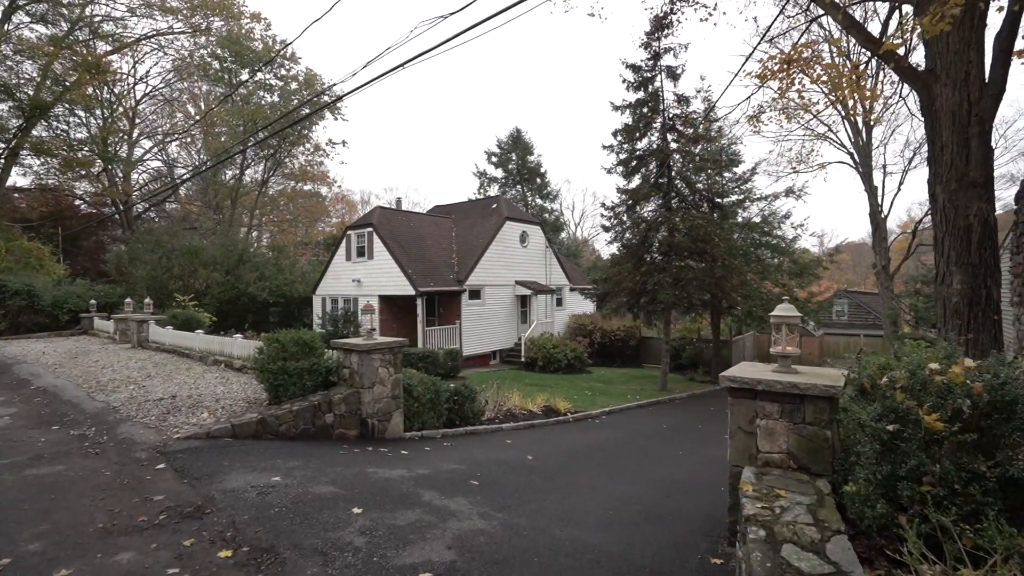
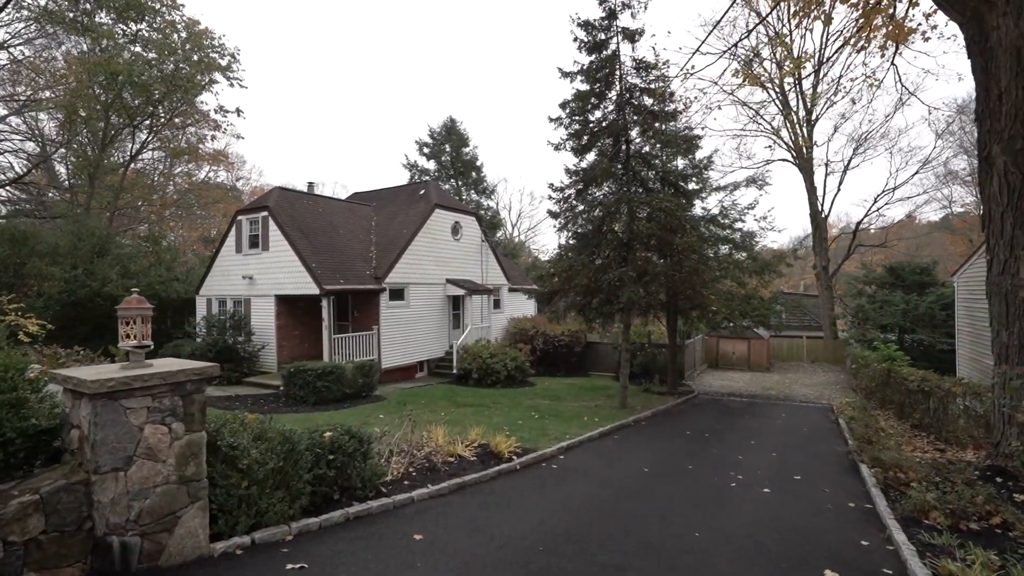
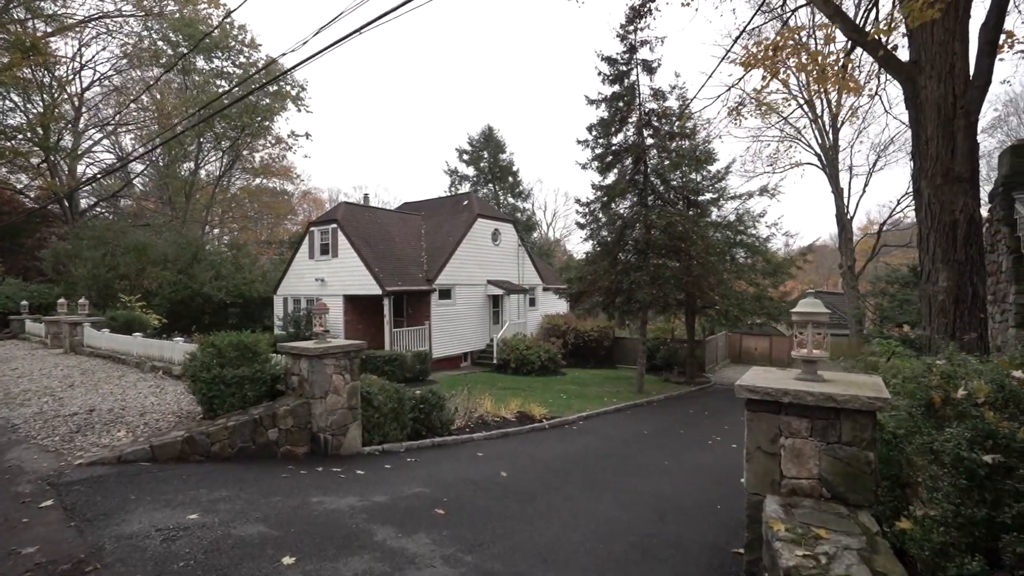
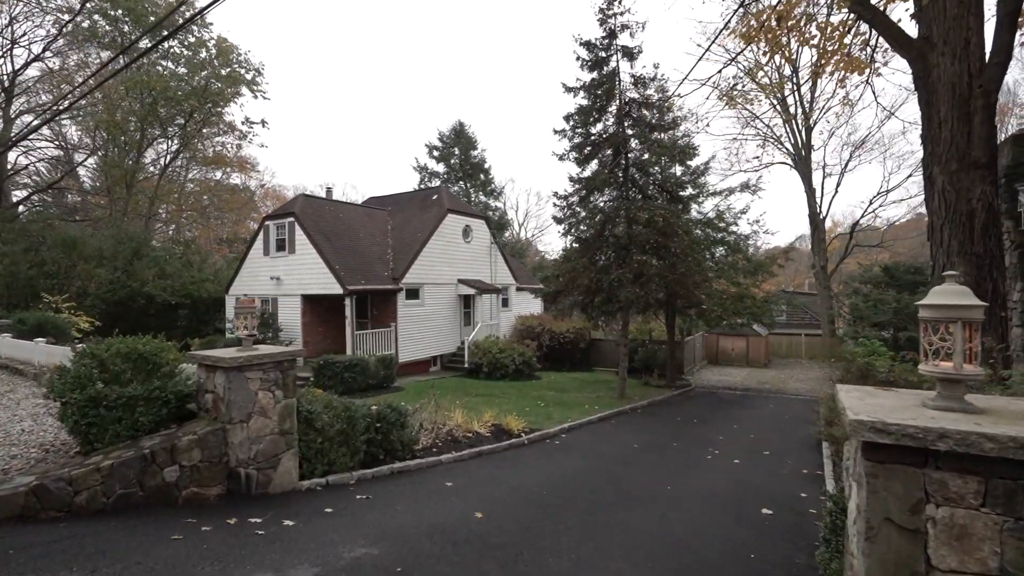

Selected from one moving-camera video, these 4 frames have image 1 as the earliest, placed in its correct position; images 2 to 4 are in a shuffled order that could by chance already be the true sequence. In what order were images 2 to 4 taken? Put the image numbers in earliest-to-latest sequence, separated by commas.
3, 4, 2
